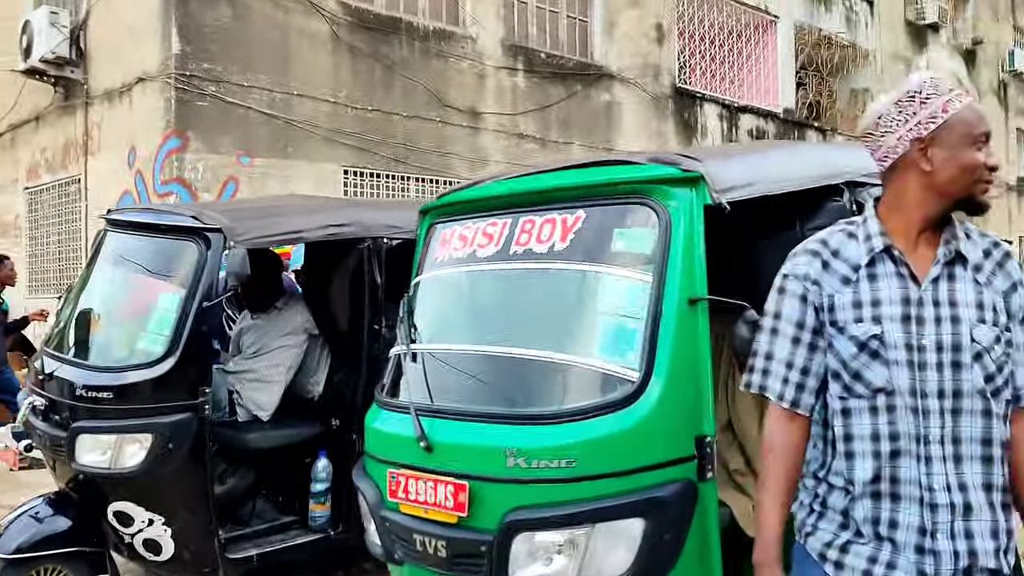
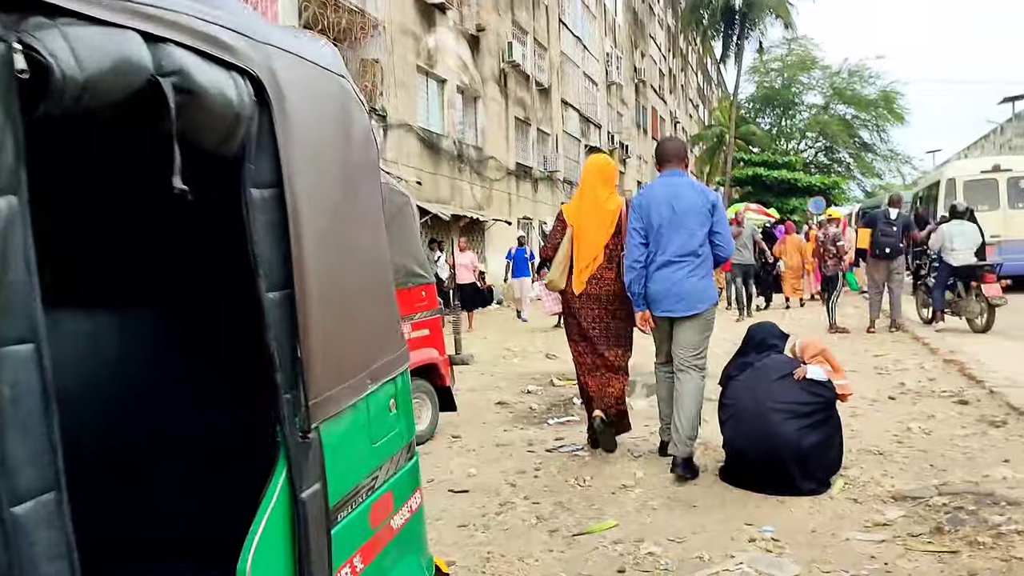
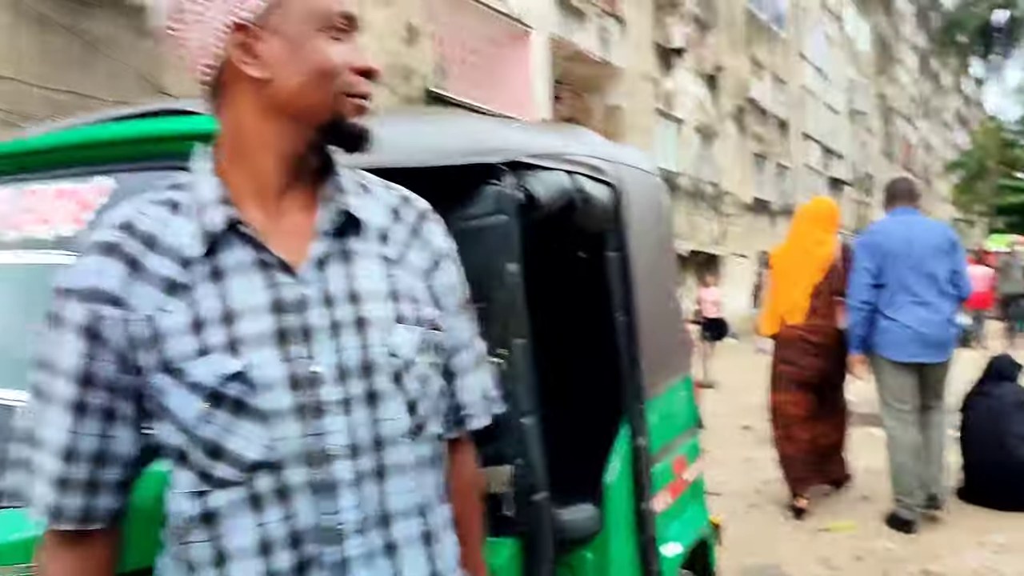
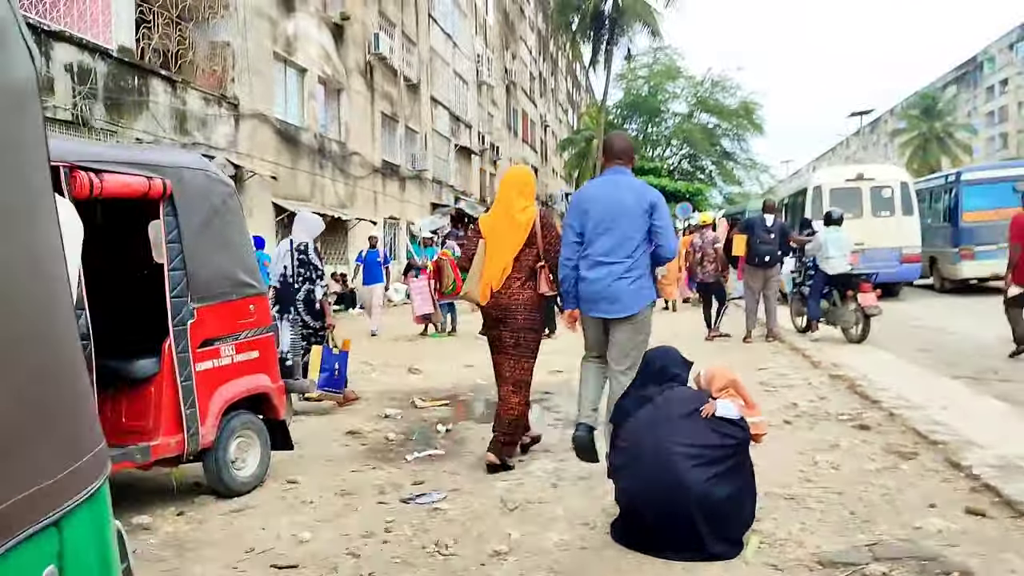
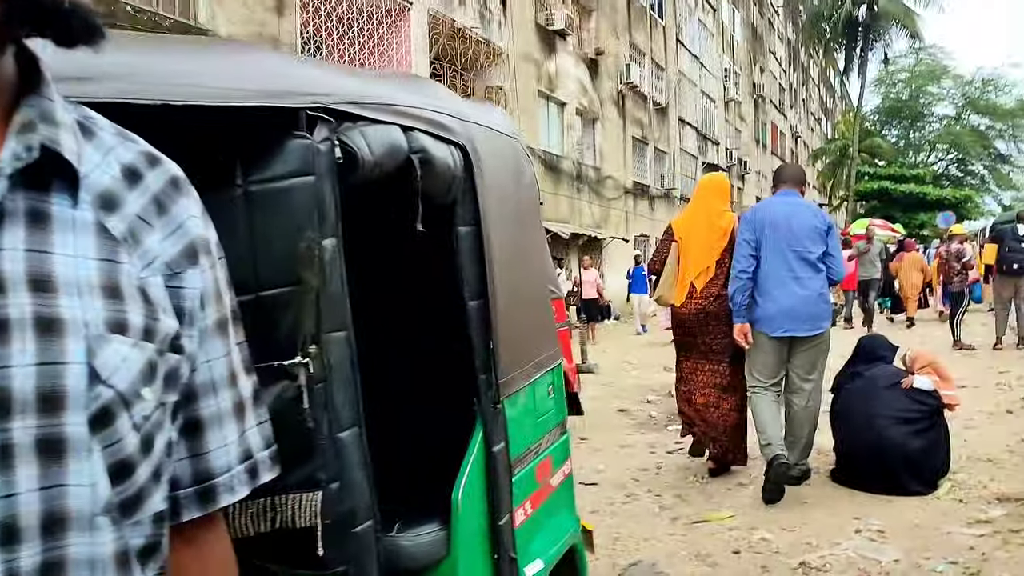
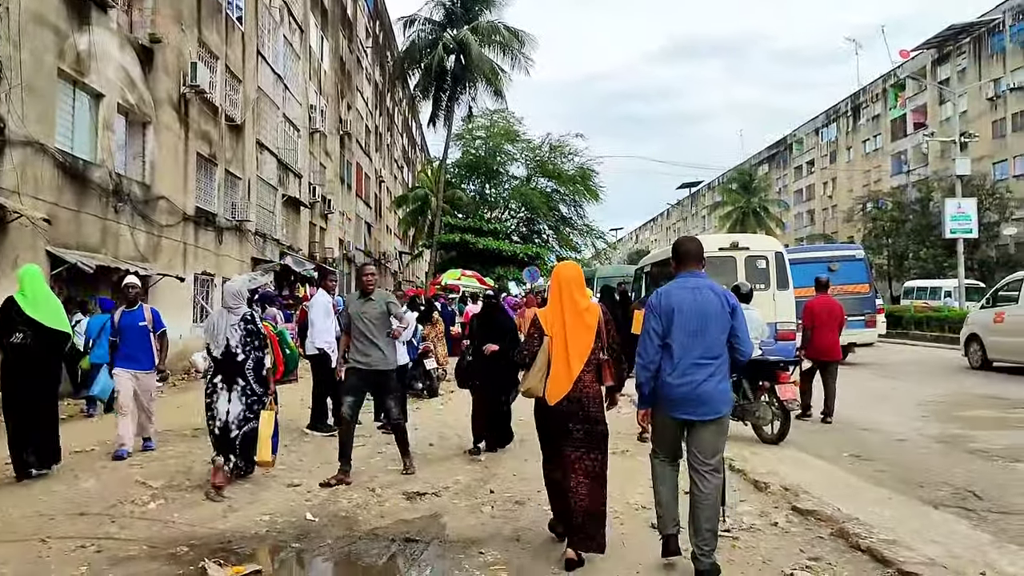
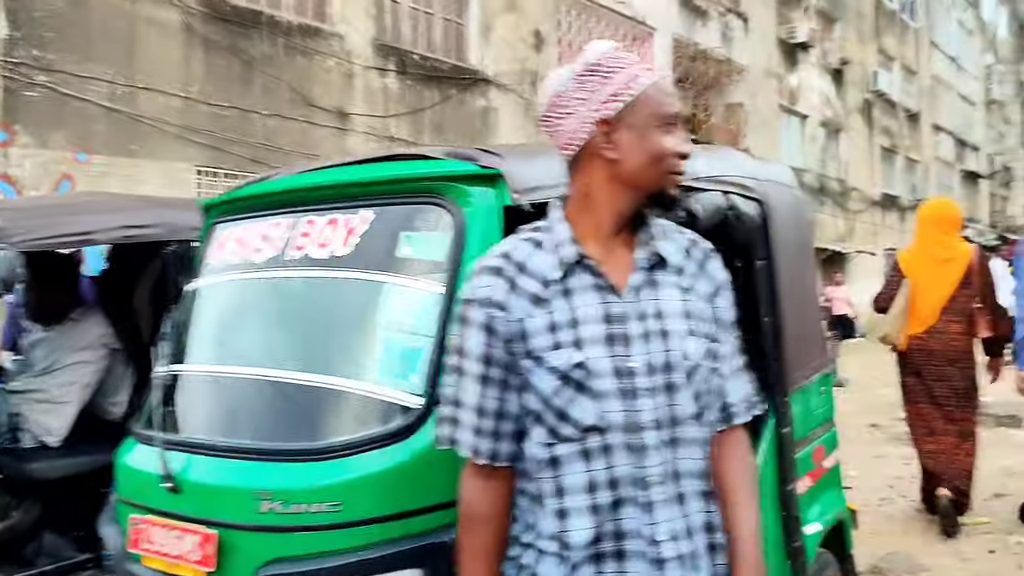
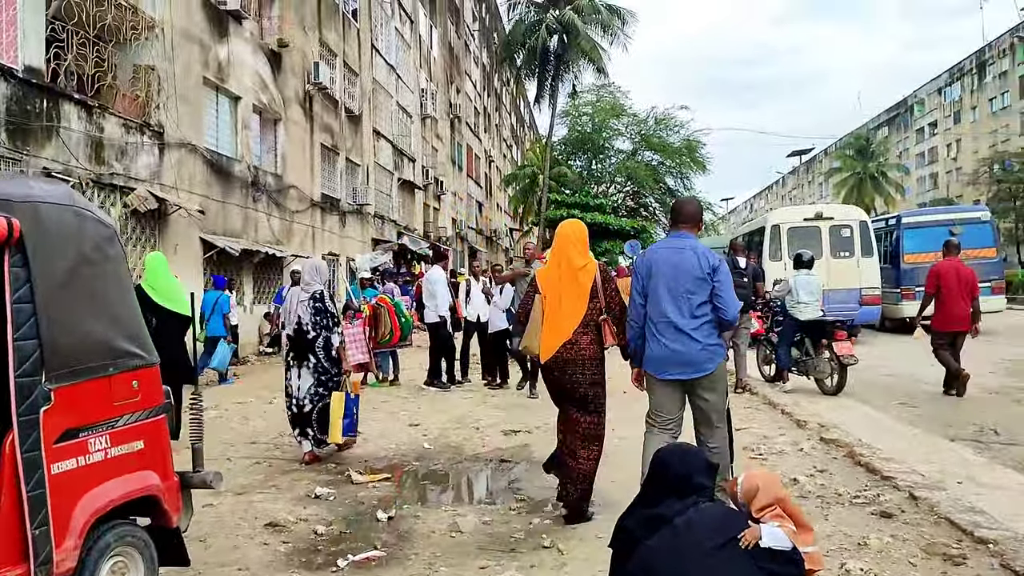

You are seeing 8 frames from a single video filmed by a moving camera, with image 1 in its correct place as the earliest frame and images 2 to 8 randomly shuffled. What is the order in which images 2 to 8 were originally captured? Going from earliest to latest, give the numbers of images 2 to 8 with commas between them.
7, 3, 5, 2, 4, 8, 6
